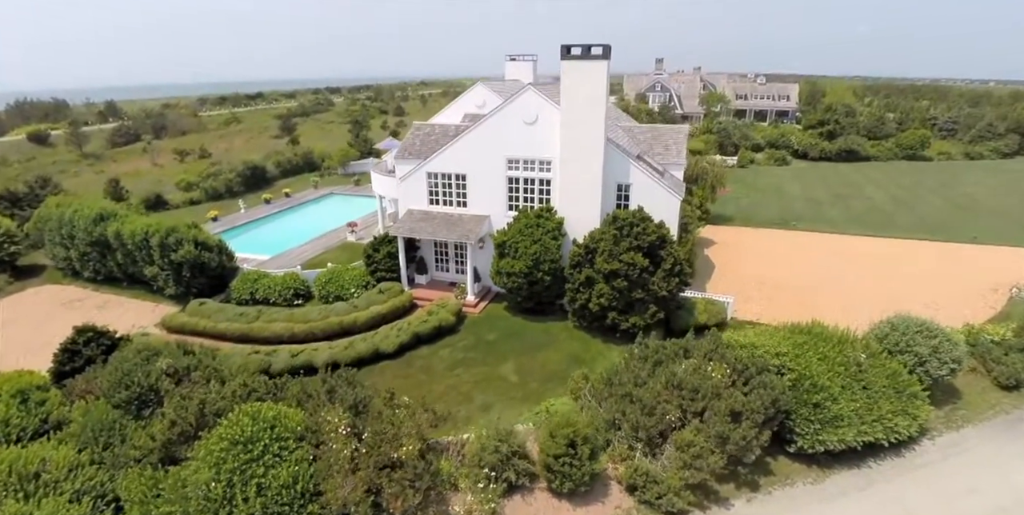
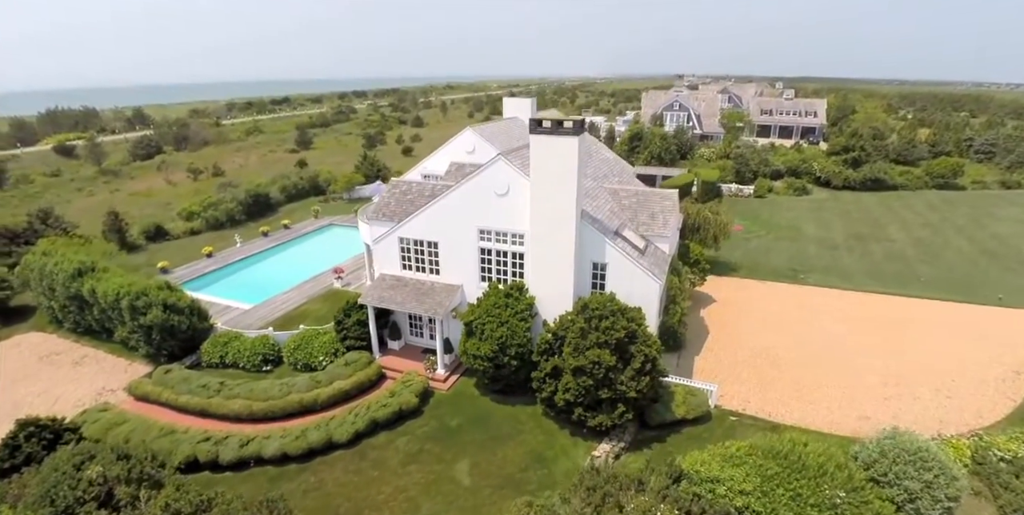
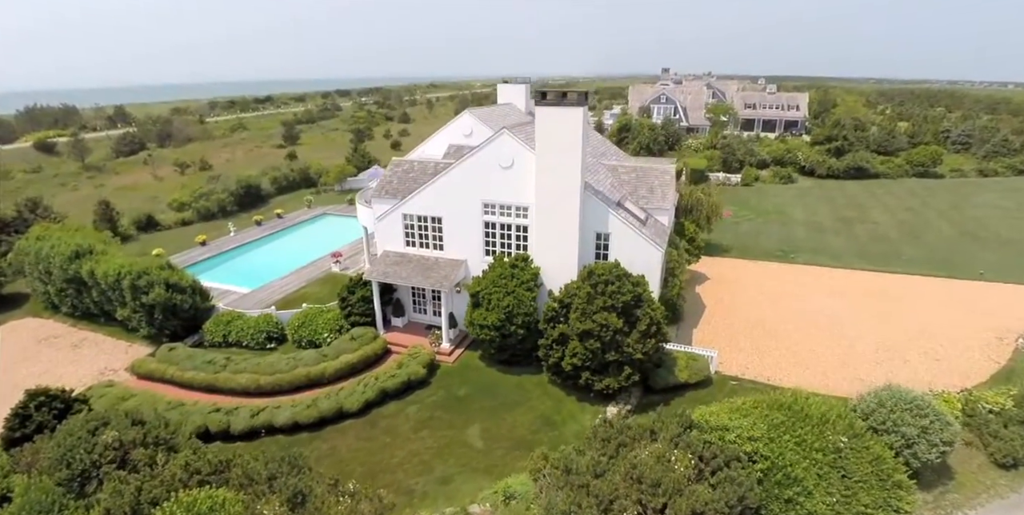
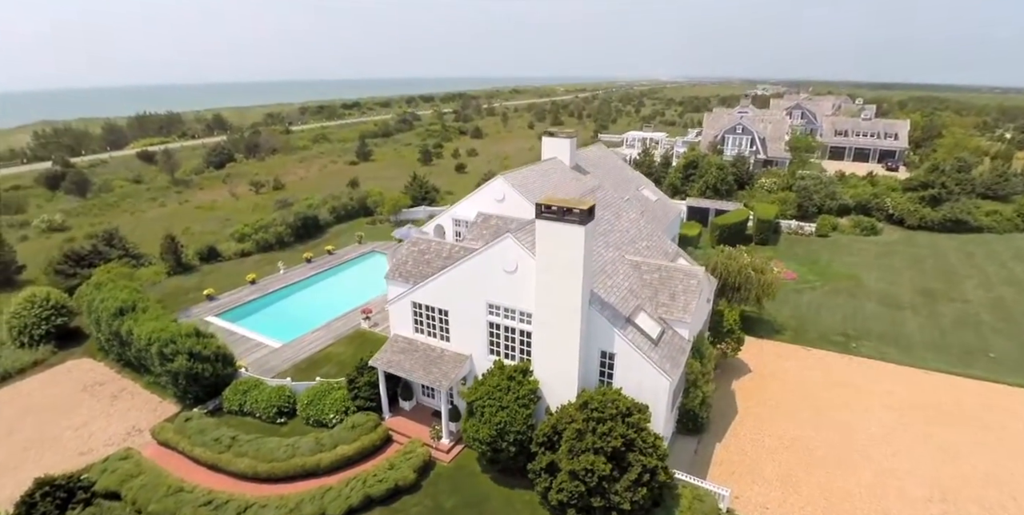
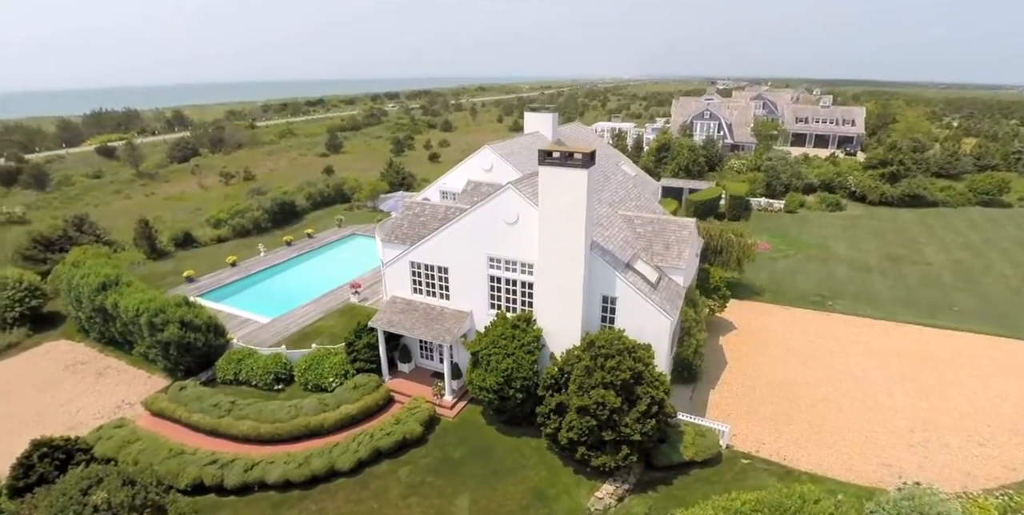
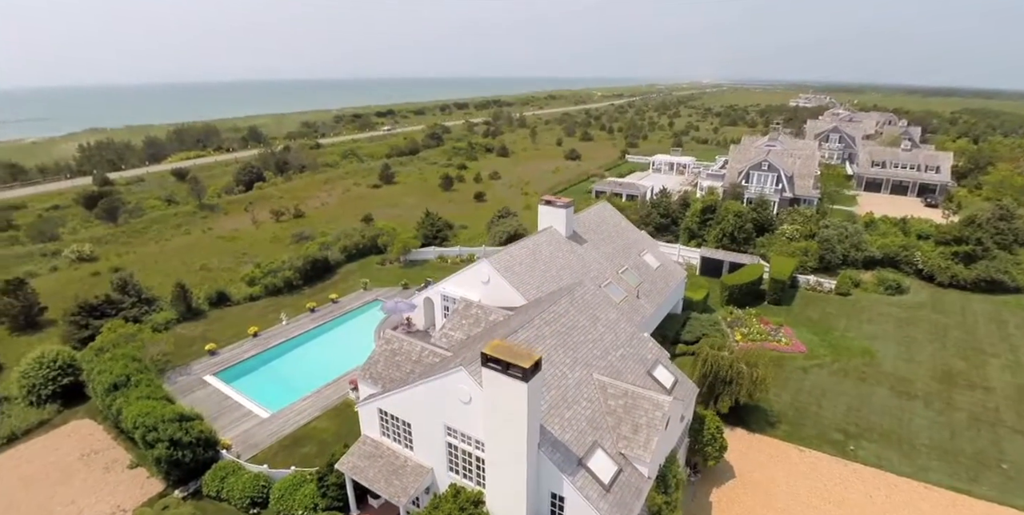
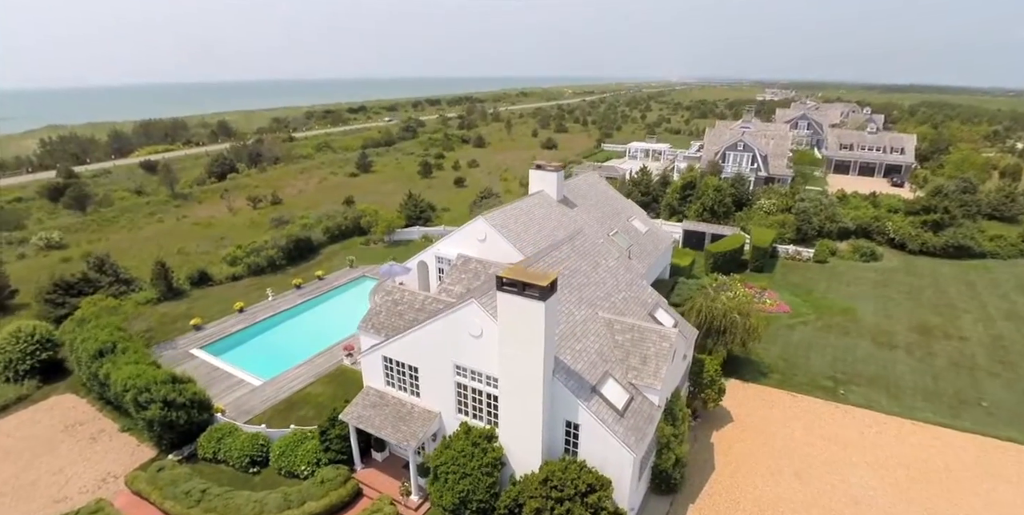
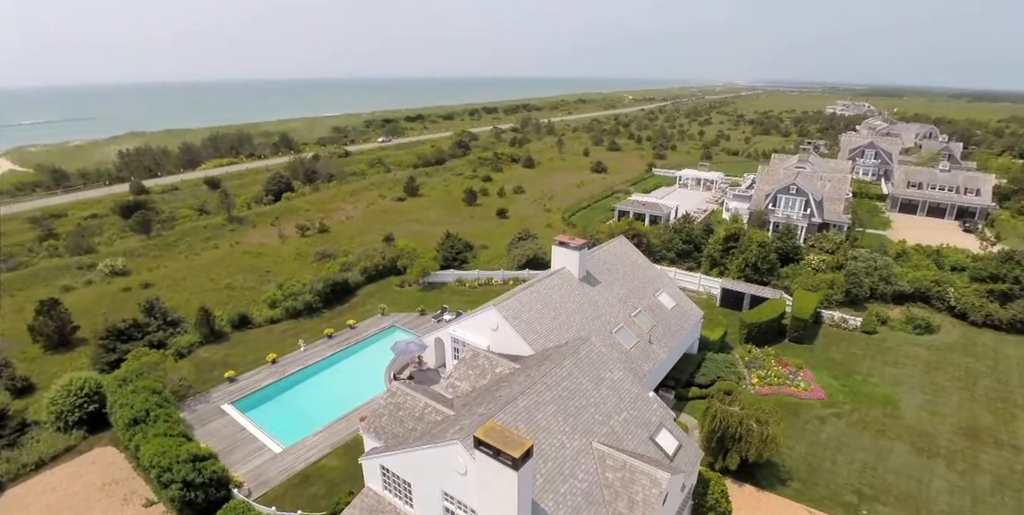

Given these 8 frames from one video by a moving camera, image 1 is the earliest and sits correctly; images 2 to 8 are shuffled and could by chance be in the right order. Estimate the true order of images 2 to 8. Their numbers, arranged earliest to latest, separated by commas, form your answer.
3, 2, 5, 4, 7, 6, 8
